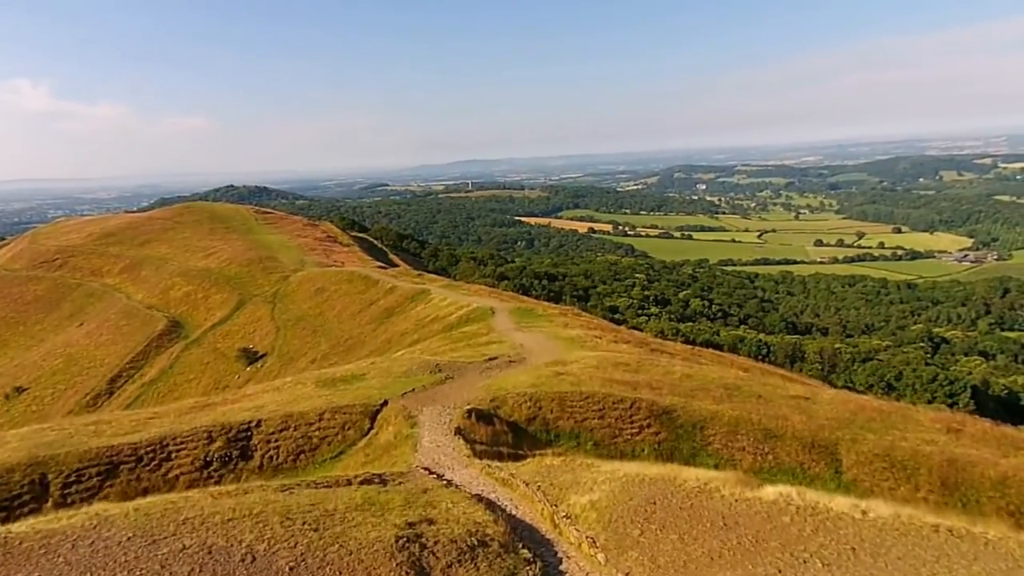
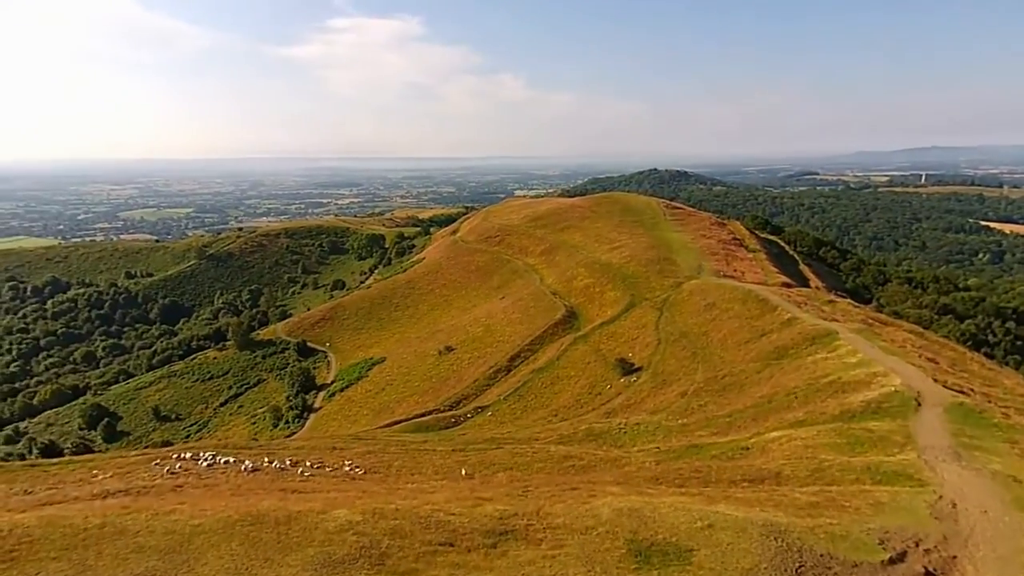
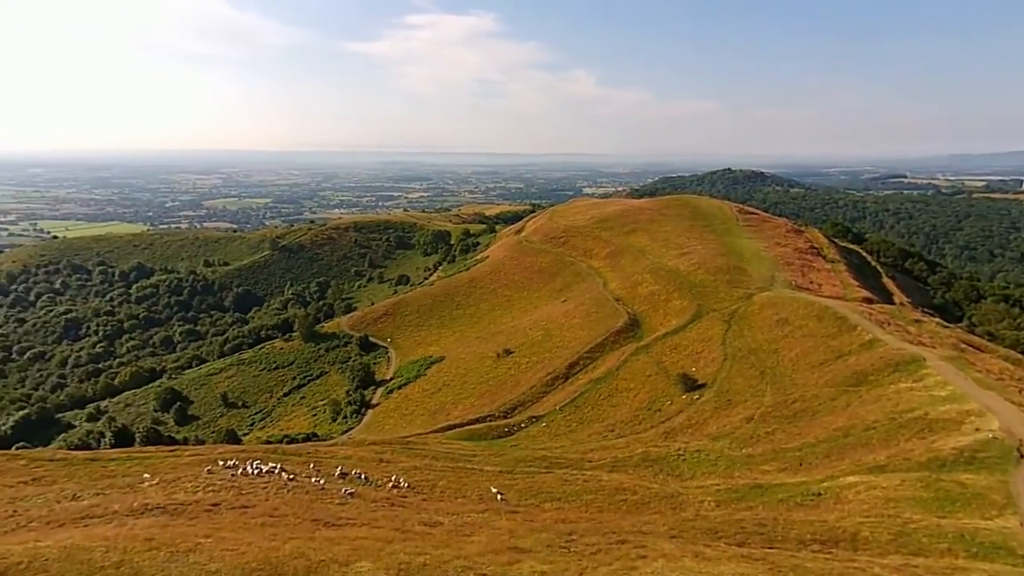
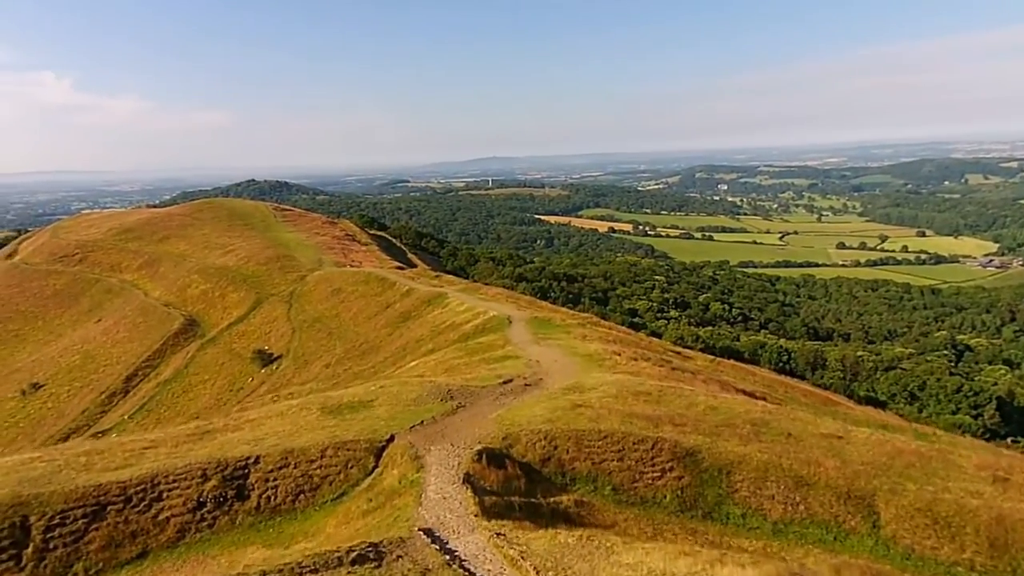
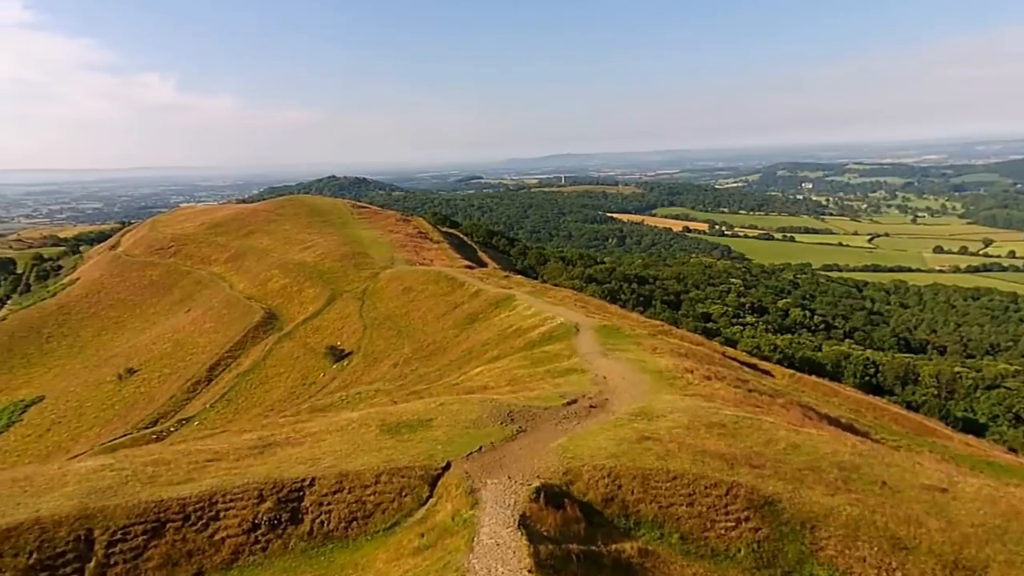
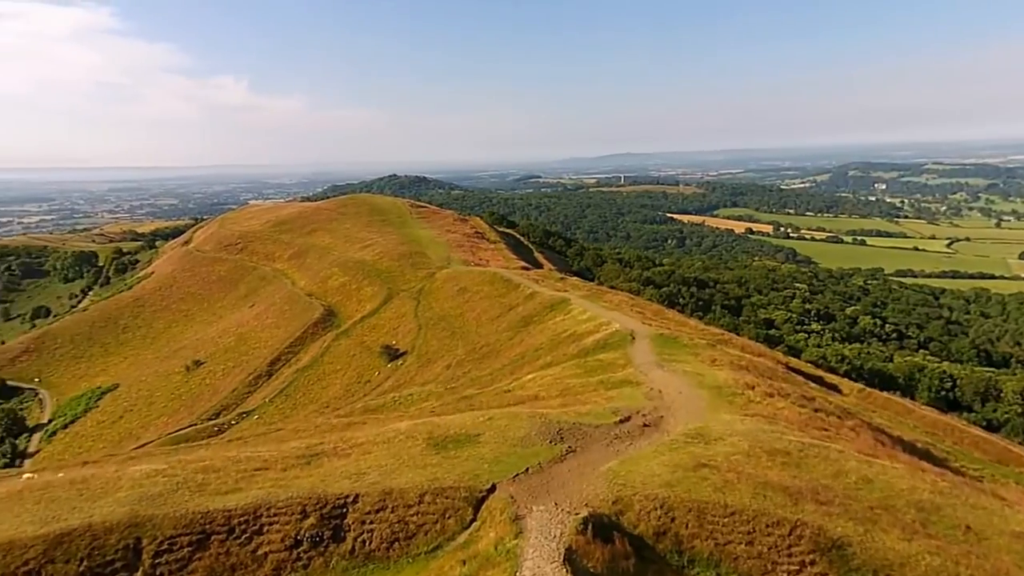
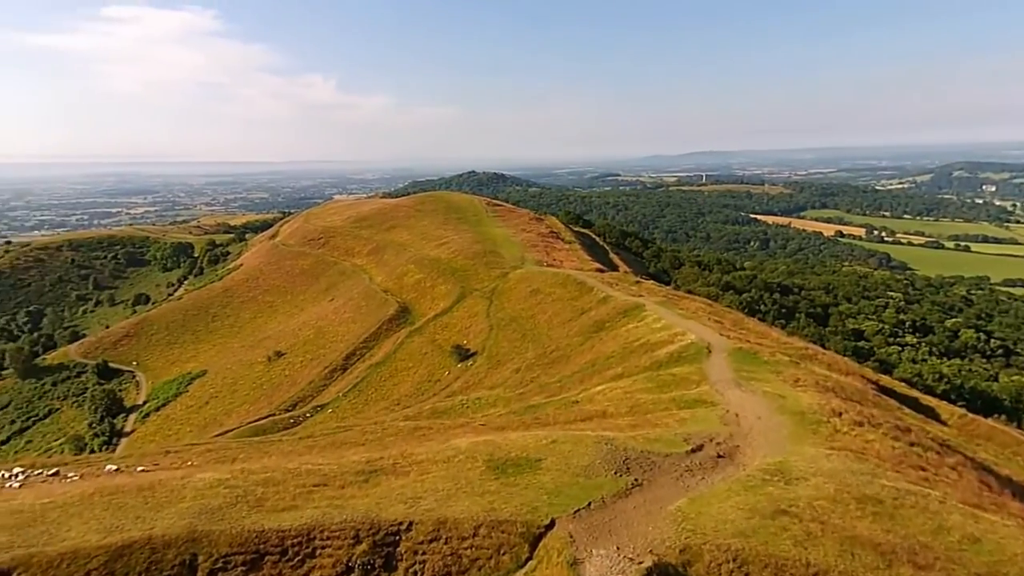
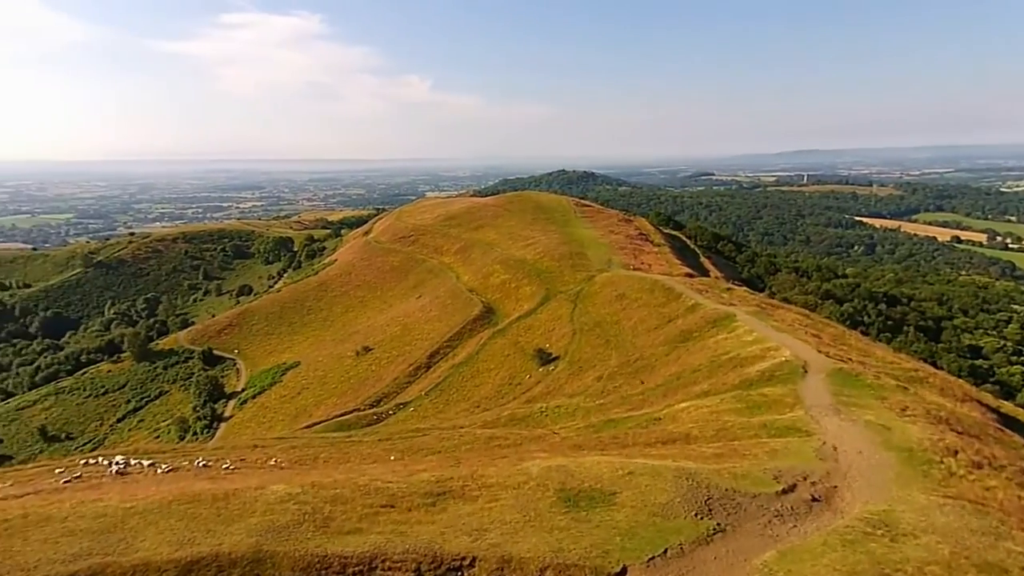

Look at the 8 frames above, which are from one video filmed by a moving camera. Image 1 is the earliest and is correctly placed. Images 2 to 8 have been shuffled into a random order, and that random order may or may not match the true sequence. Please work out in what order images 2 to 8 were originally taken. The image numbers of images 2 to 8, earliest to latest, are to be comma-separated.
4, 5, 6, 7, 8, 2, 3
